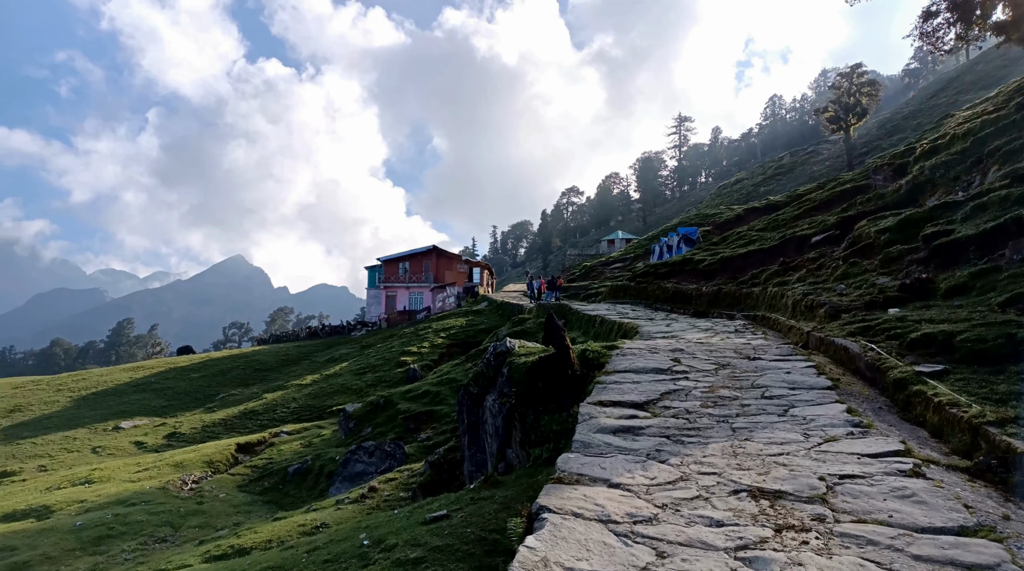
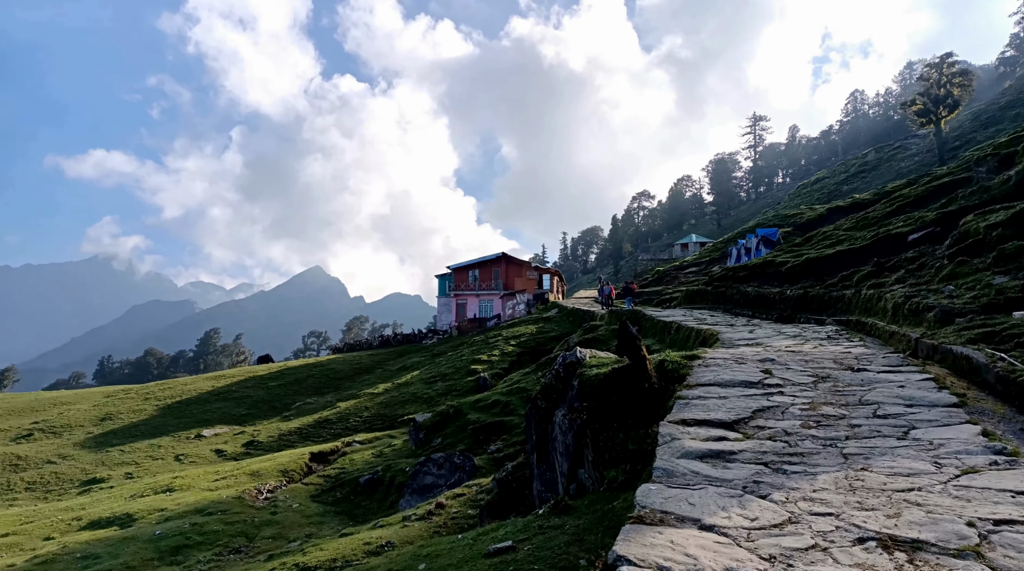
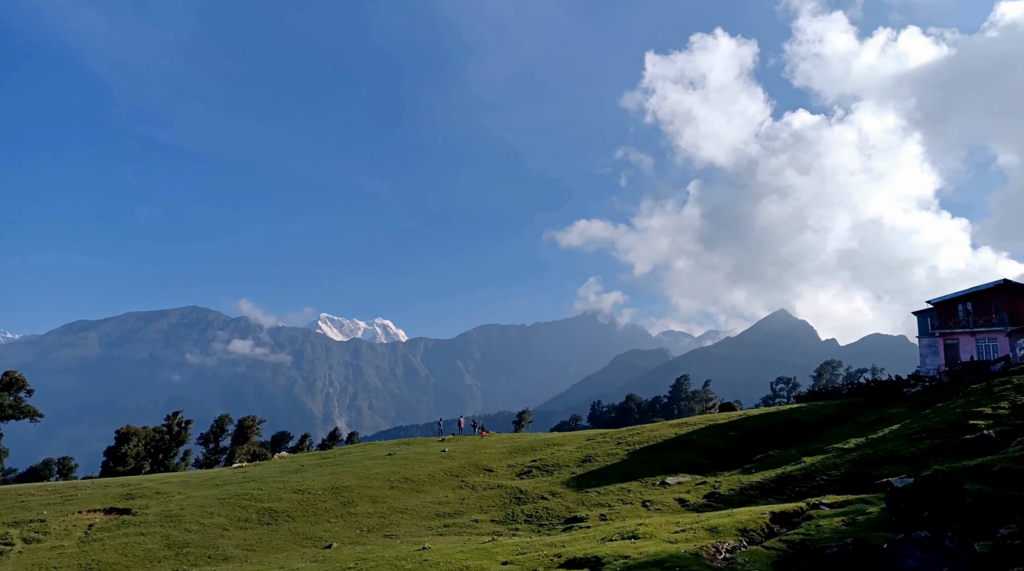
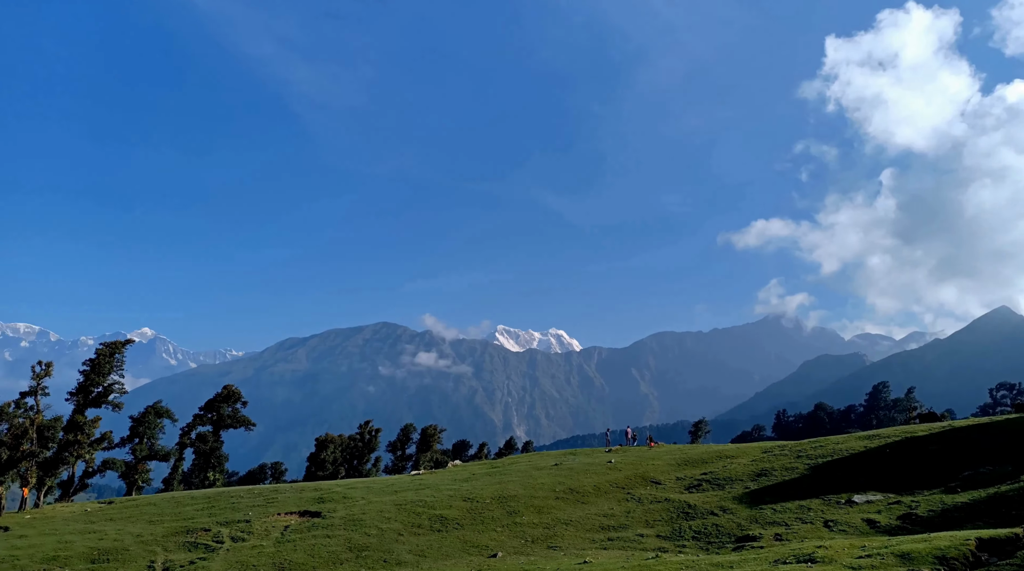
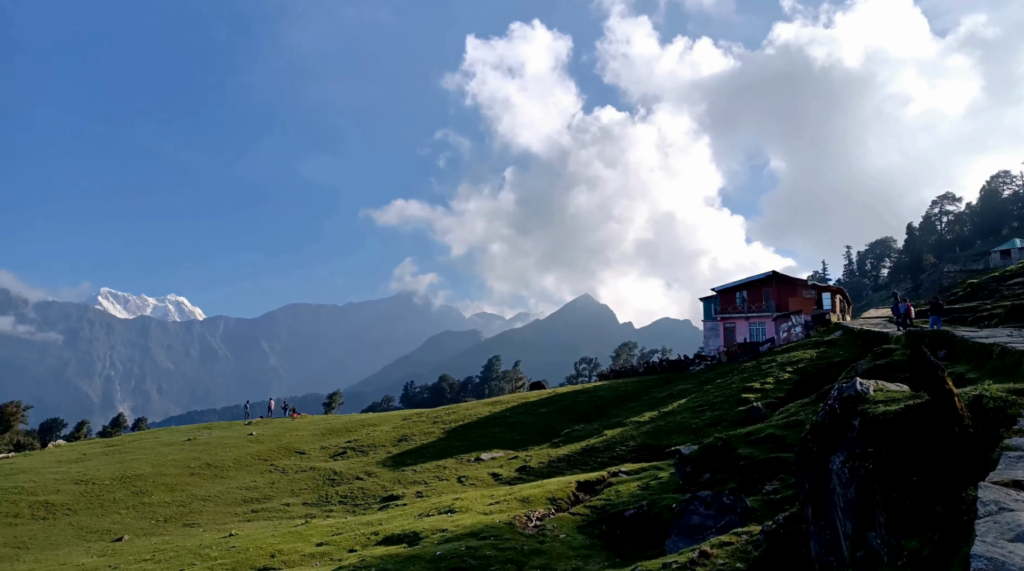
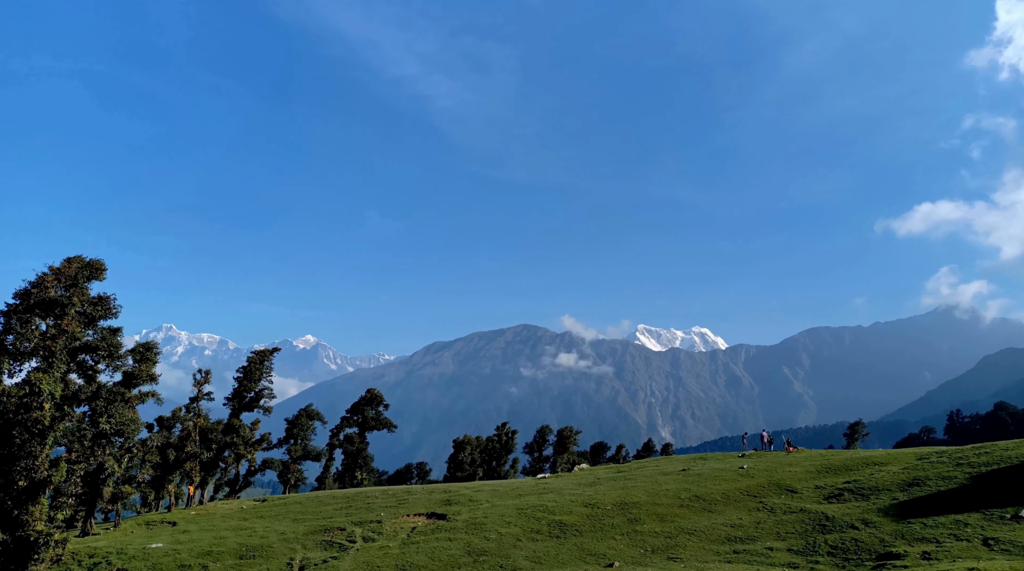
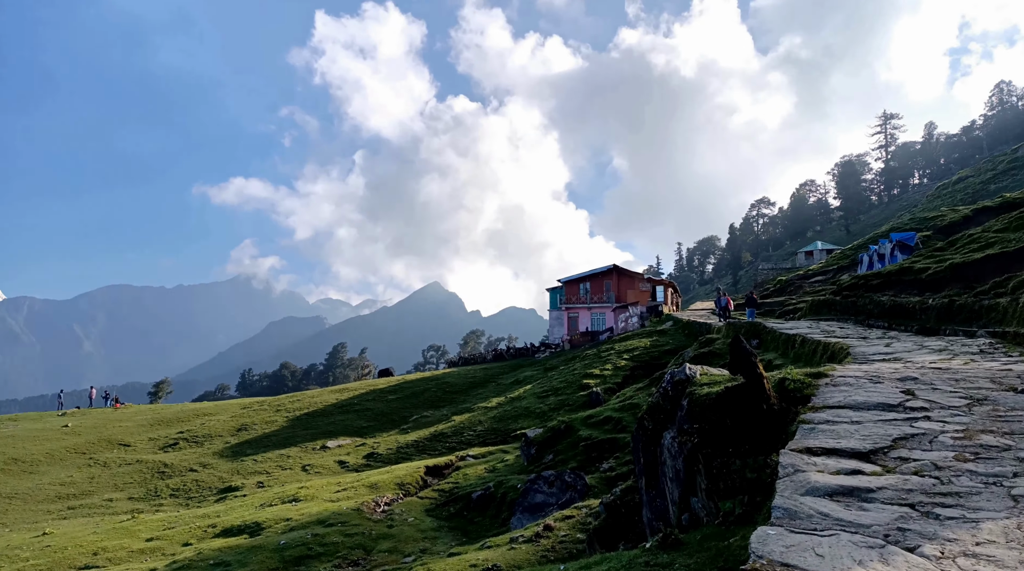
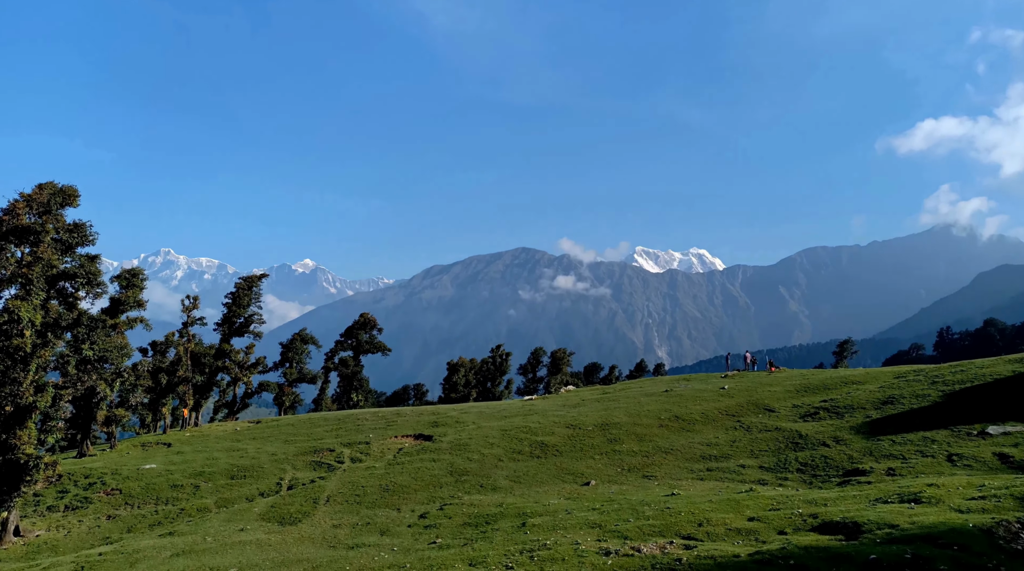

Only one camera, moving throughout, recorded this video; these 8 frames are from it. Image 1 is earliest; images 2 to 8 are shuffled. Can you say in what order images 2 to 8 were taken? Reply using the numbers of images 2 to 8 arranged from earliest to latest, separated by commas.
2, 7, 5, 3, 4, 6, 8
